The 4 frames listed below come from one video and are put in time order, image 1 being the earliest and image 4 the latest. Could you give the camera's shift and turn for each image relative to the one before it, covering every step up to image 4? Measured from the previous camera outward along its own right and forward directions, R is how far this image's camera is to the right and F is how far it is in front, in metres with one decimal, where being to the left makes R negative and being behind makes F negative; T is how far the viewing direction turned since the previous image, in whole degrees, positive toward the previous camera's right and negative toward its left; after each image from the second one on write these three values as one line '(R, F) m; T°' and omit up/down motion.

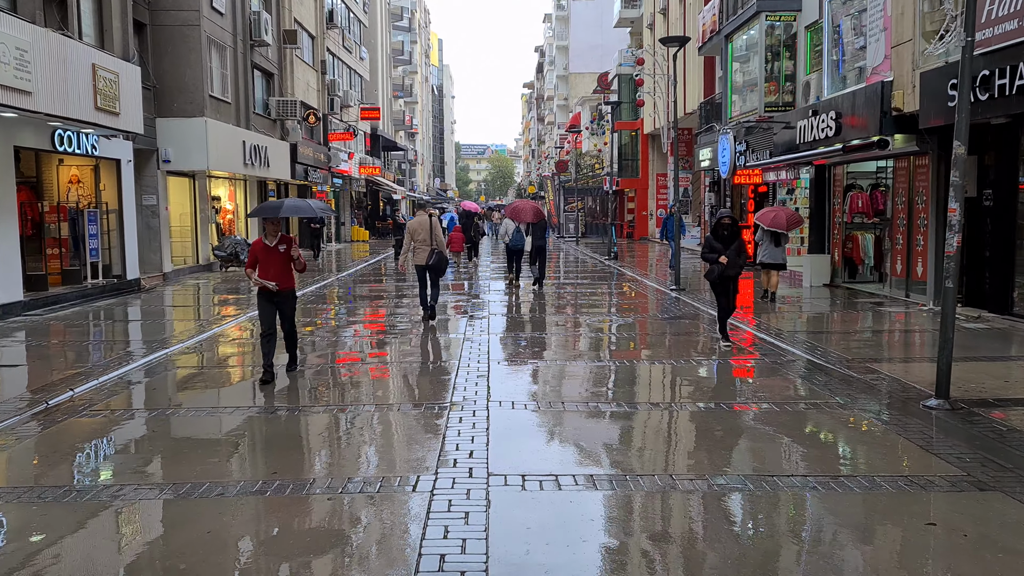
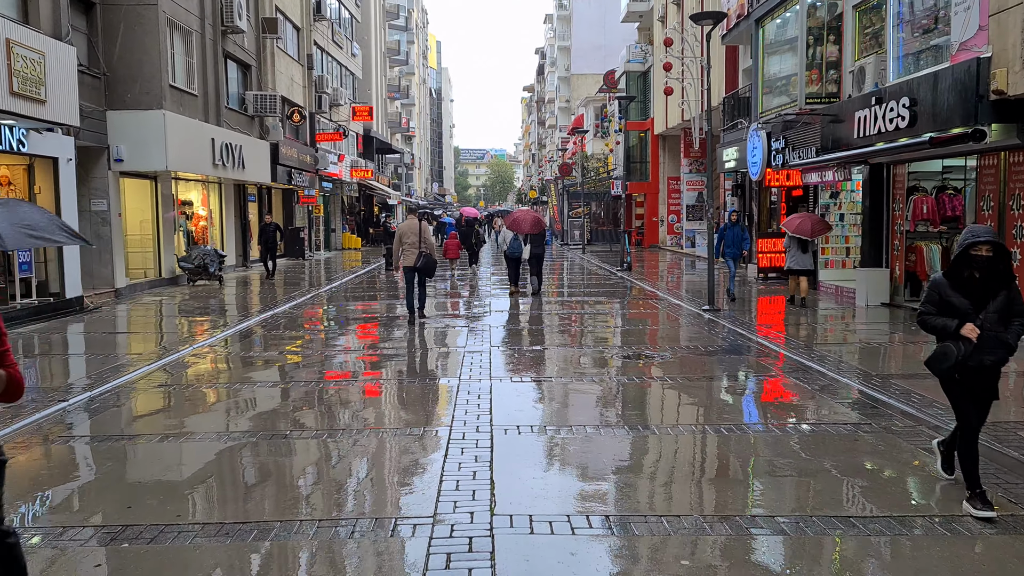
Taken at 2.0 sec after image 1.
(-0.1, +2.3) m; 0°
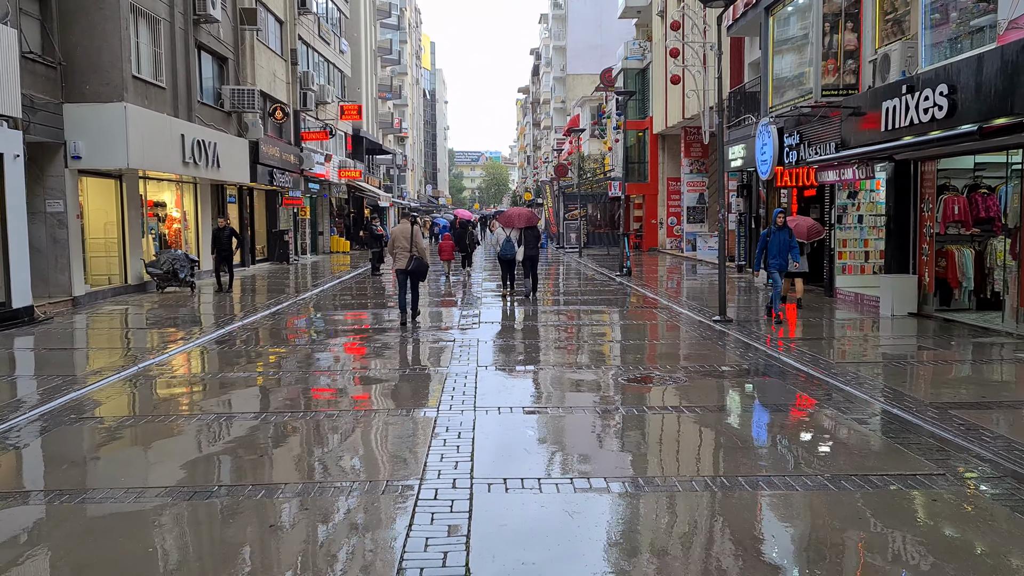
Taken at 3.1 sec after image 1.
(+0.1, +1.2) m; 0°
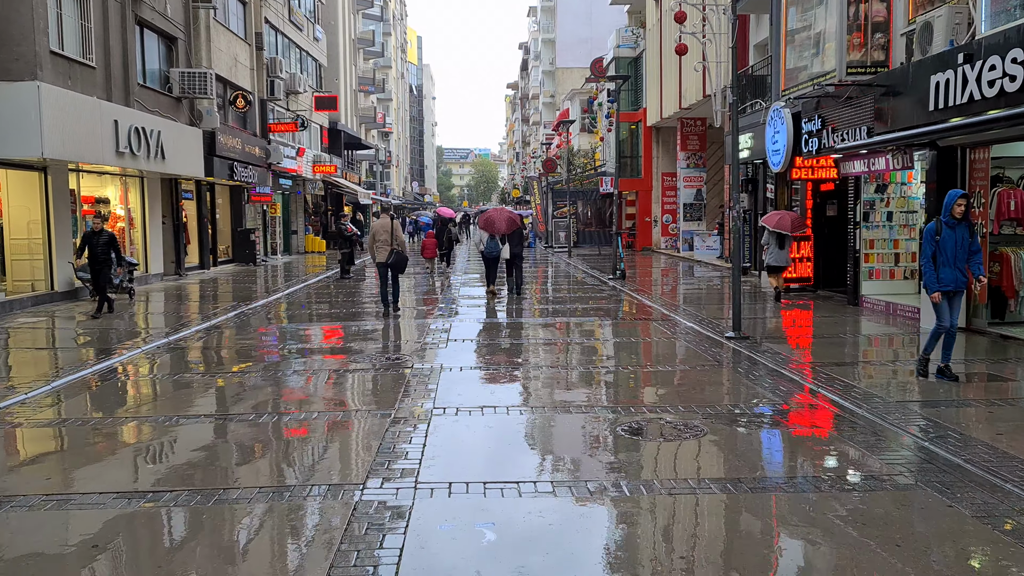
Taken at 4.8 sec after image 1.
(+0.2, +2.0) m; +1°
